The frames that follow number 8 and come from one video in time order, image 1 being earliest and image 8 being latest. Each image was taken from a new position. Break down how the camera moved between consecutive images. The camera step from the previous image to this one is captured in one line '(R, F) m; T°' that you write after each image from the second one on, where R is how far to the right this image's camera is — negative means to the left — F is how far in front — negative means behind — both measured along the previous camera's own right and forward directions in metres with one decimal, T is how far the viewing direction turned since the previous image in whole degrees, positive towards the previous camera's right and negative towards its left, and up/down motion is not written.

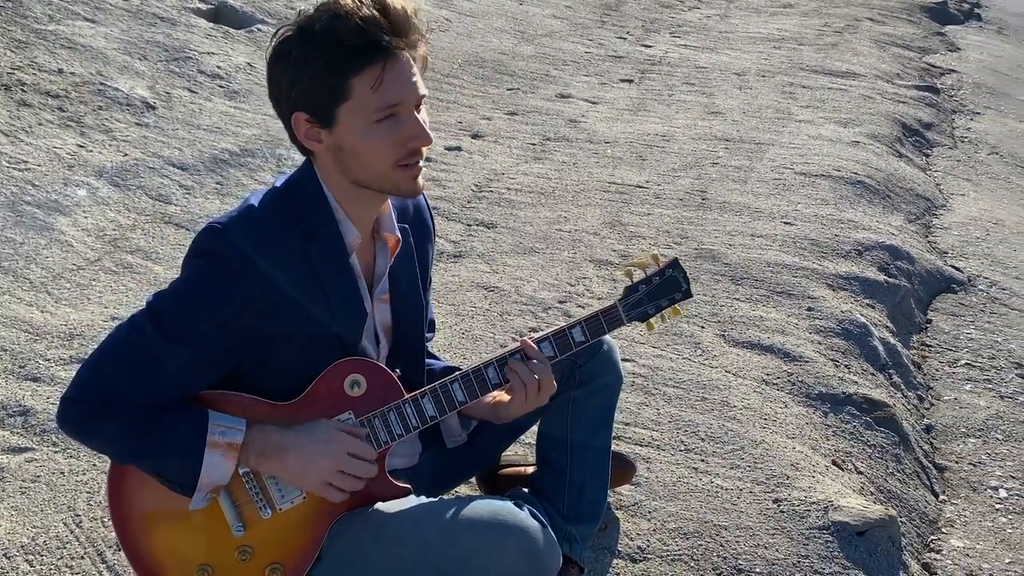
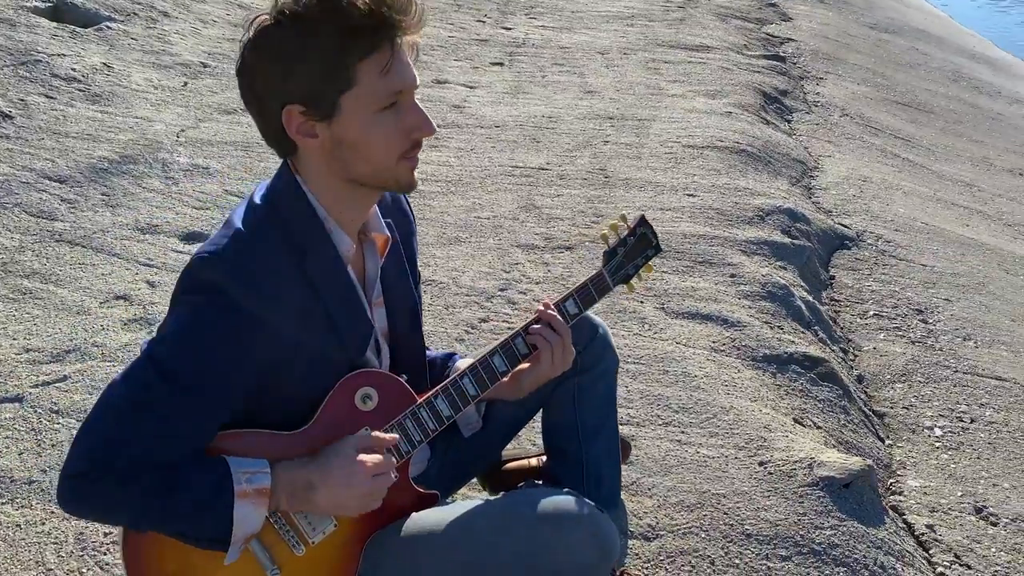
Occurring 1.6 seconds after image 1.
(-0.4, +0.1) m; +9°
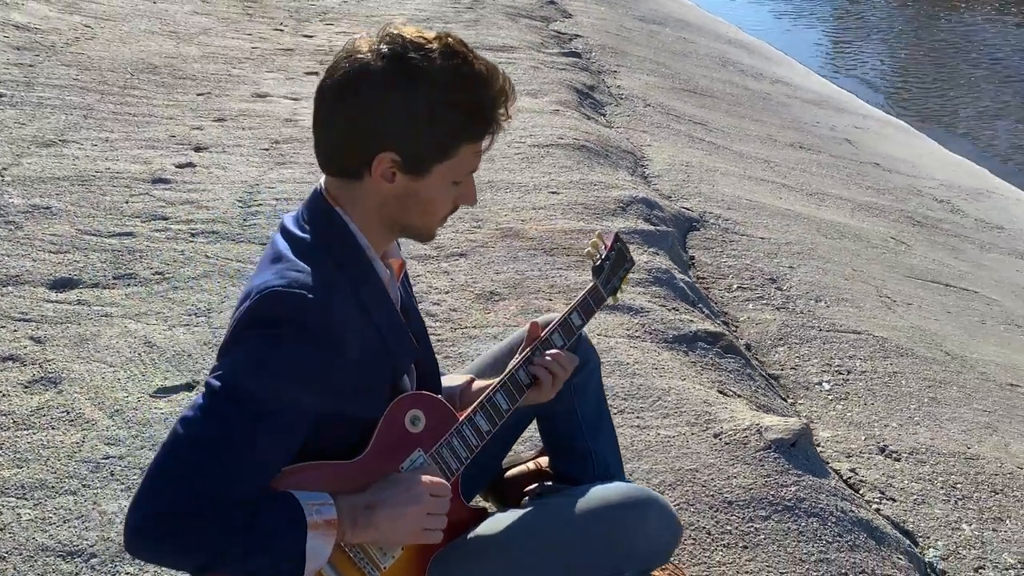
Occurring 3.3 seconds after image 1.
(-0.6, 0.0) m; +13°
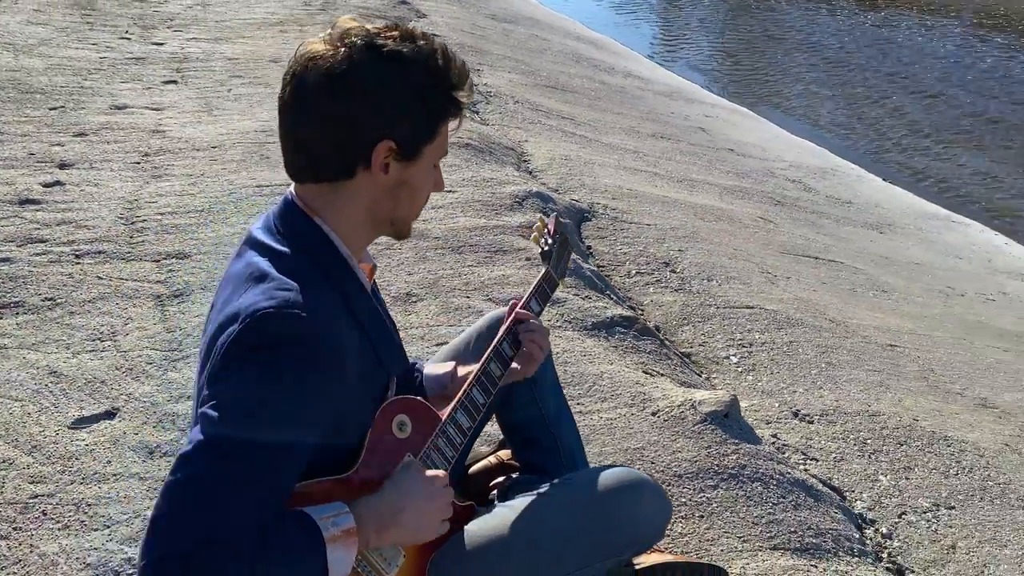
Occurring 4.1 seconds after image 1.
(-0.3, 0.0) m; +9°
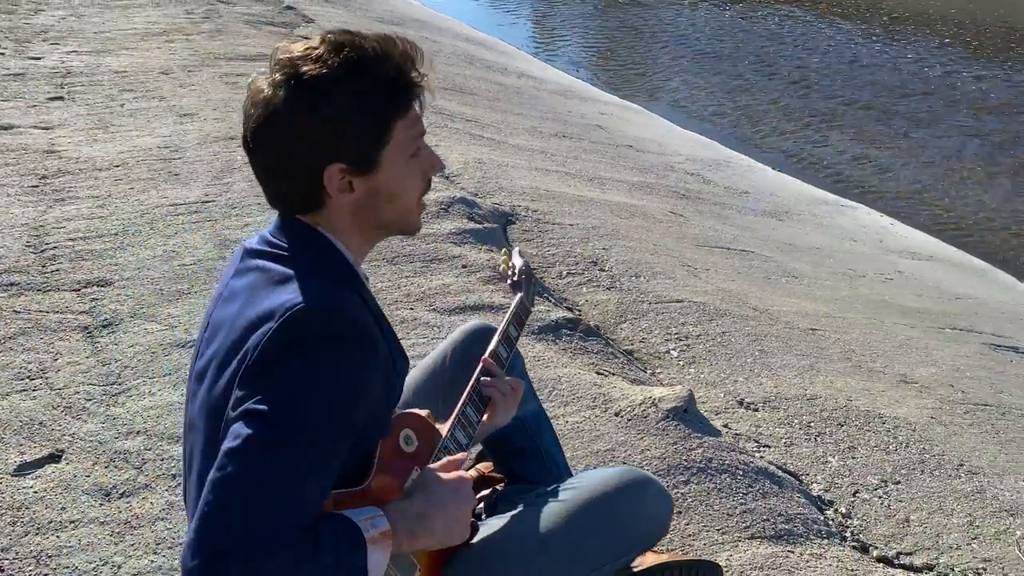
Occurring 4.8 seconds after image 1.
(-0.2, 0.0) m; +7°
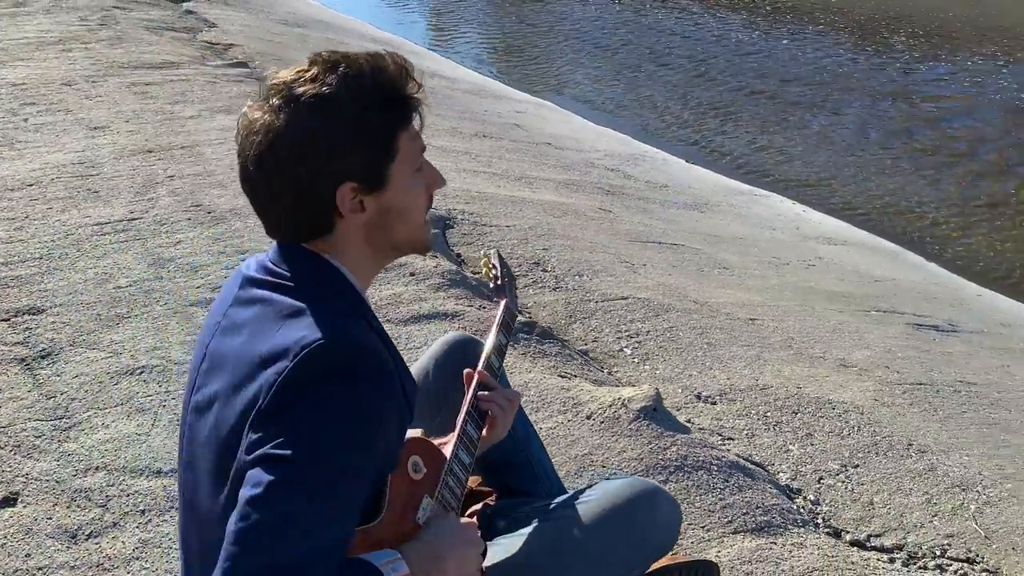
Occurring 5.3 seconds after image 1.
(-0.2, 0.0) m; +6°
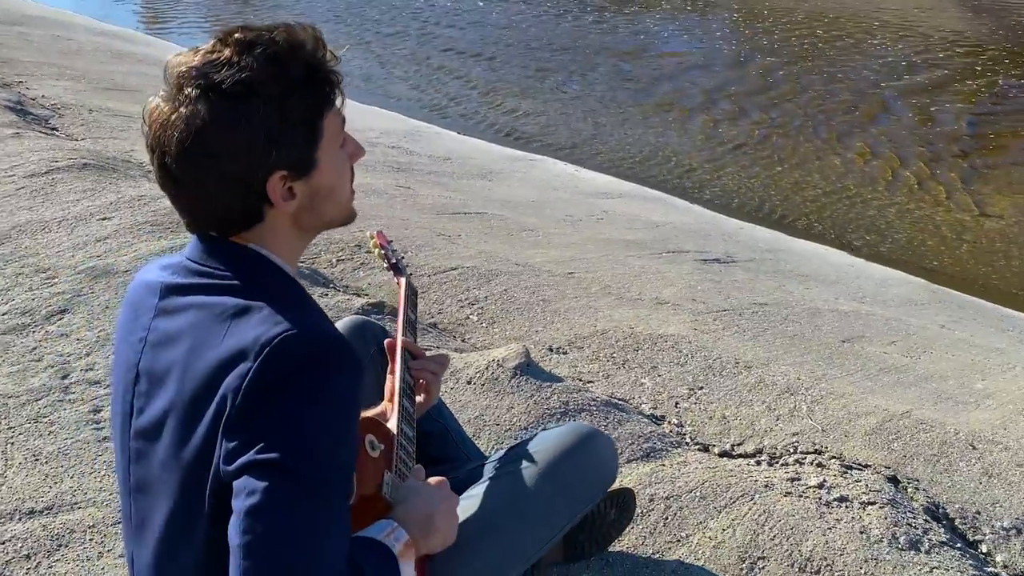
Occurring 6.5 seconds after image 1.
(-0.4, 0.0) m; +14°
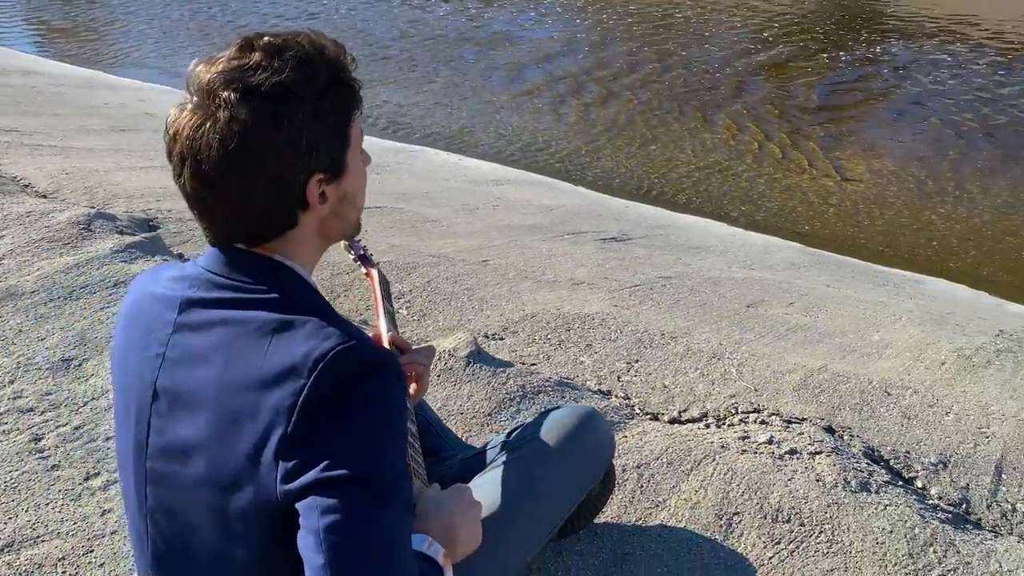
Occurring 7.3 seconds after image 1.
(-0.3, 0.0) m; +8°
